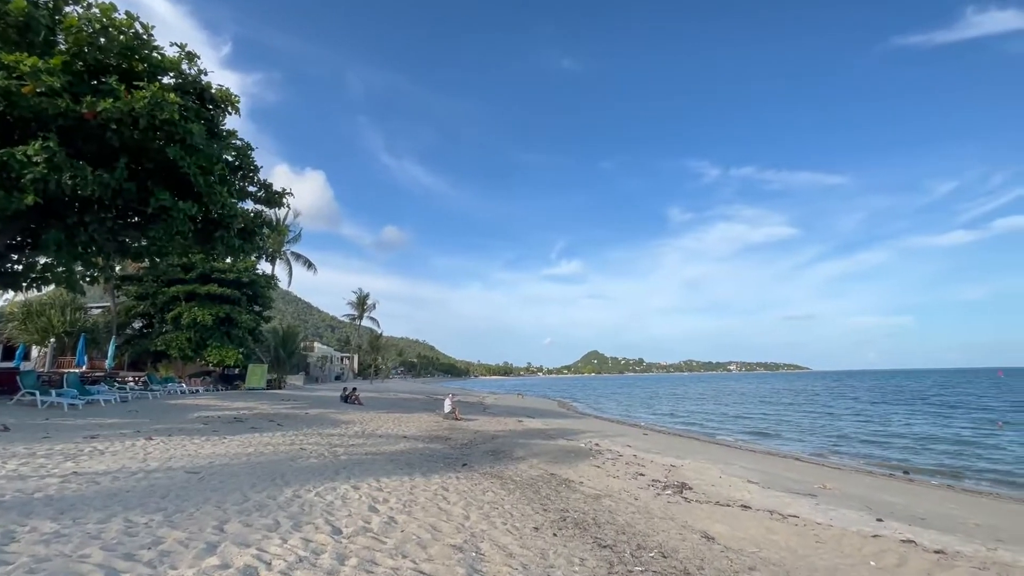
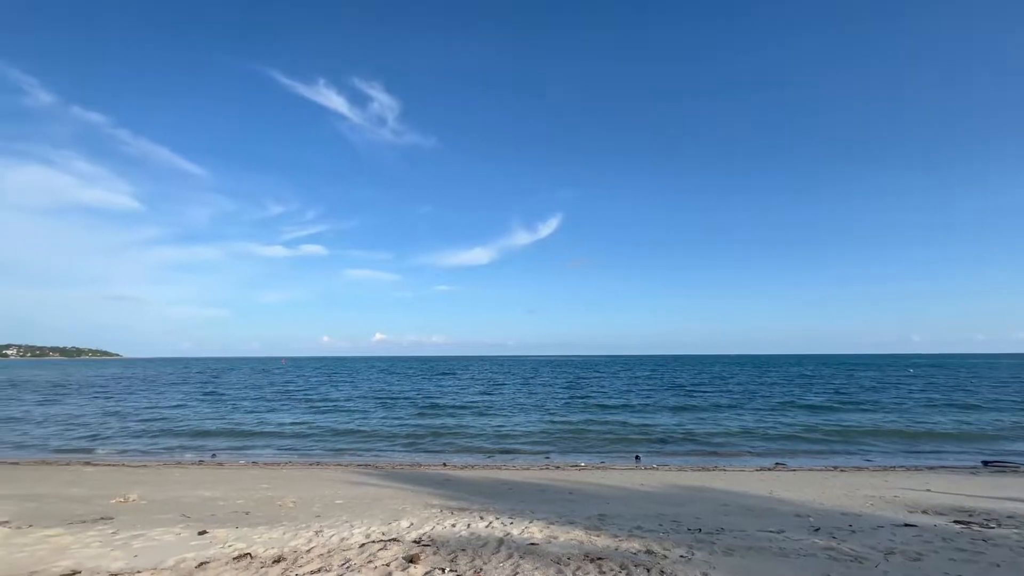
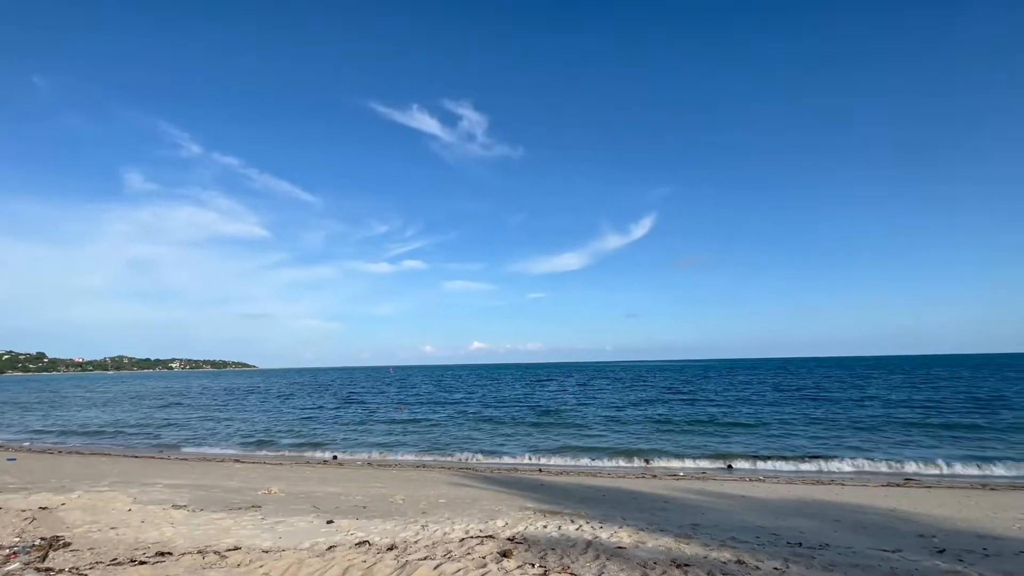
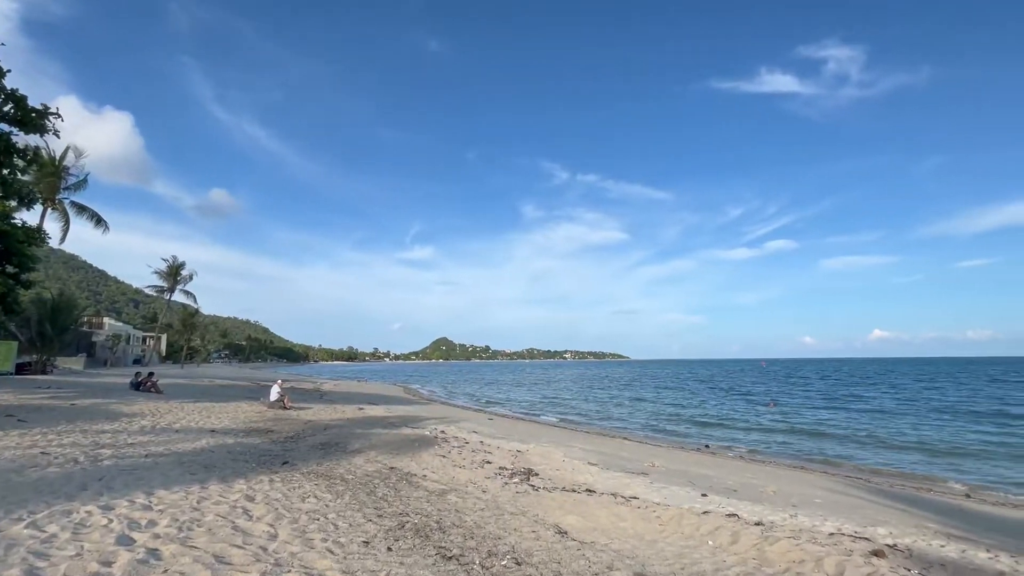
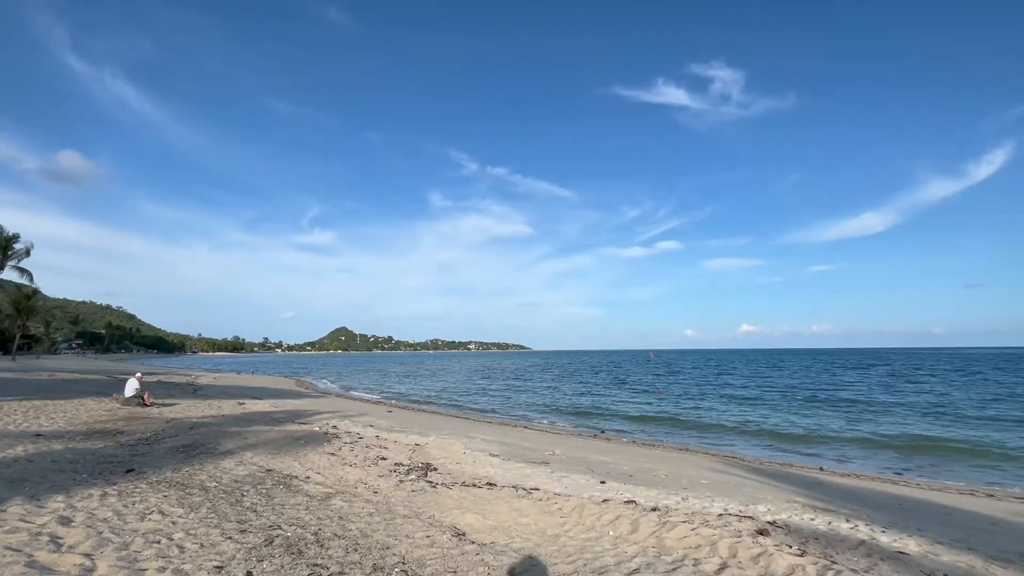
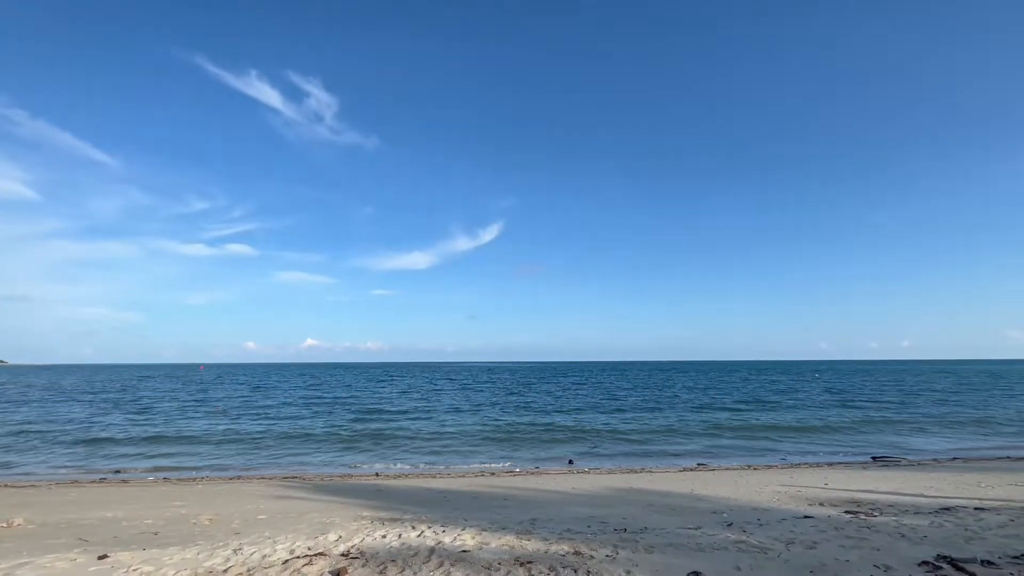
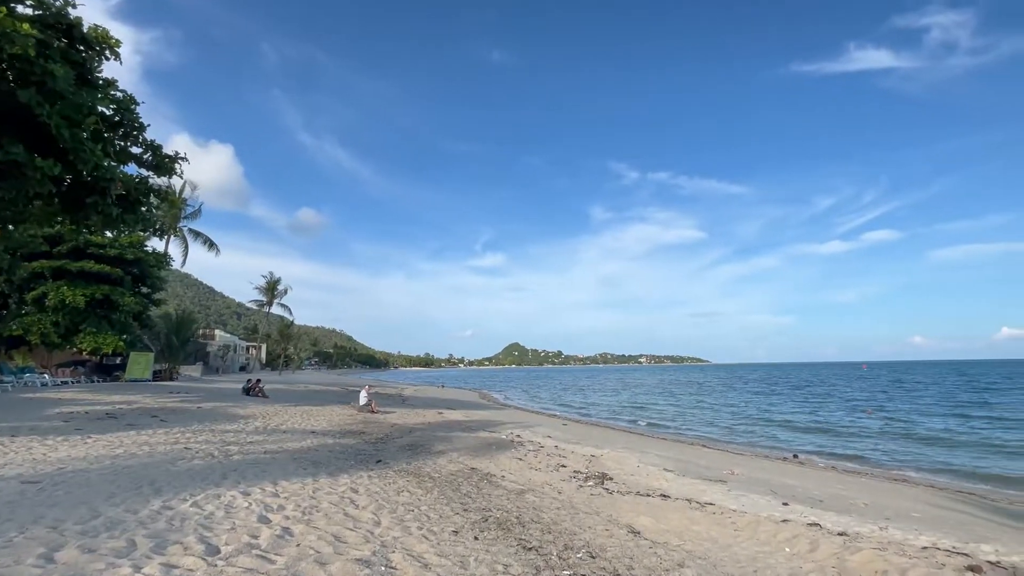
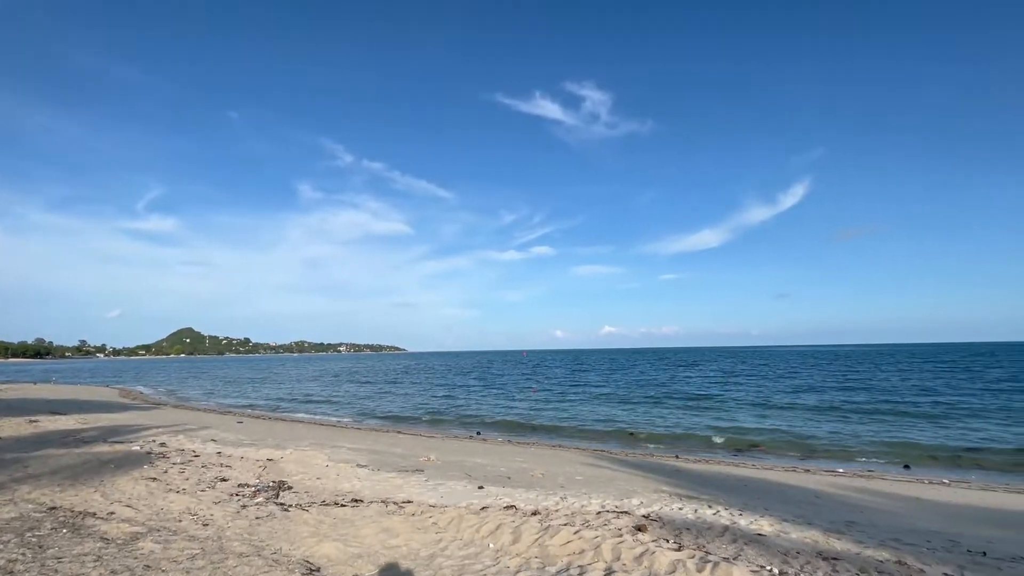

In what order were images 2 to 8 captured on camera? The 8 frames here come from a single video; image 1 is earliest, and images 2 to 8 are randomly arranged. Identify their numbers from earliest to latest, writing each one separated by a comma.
7, 4, 5, 8, 3, 6, 2
